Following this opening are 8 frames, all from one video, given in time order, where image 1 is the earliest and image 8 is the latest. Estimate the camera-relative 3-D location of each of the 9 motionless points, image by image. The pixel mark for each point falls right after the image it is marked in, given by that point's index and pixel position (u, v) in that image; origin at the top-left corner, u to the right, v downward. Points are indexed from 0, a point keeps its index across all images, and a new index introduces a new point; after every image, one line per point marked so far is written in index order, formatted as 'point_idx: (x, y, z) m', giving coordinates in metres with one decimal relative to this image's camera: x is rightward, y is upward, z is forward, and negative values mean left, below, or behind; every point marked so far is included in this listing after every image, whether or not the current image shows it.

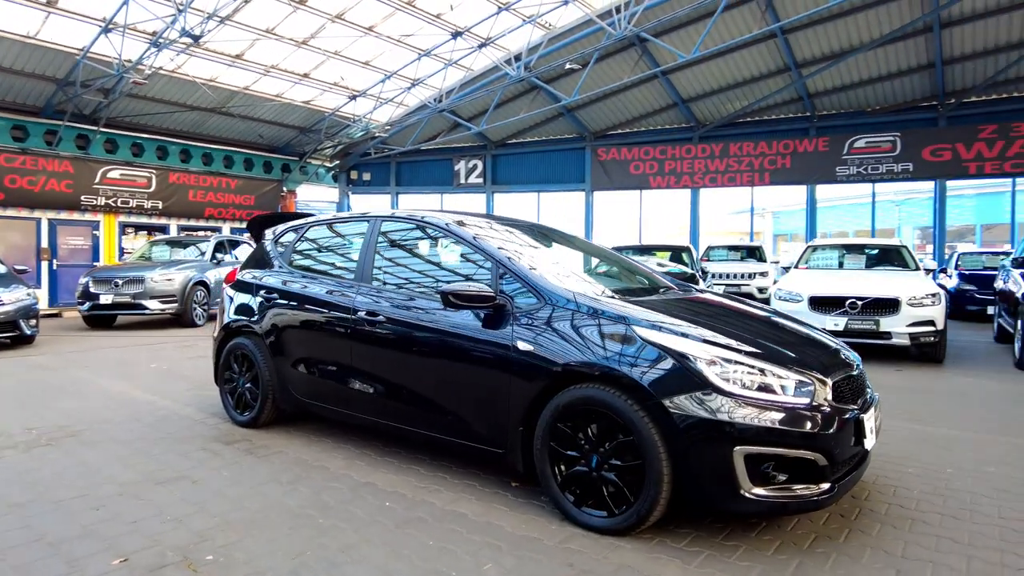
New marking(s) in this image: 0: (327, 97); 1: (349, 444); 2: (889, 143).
0: (-5.1, +5.2, +17.6) m
1: (-1.2, -1.2, +4.9) m
2: (+9.7, +3.7, +16.7) m
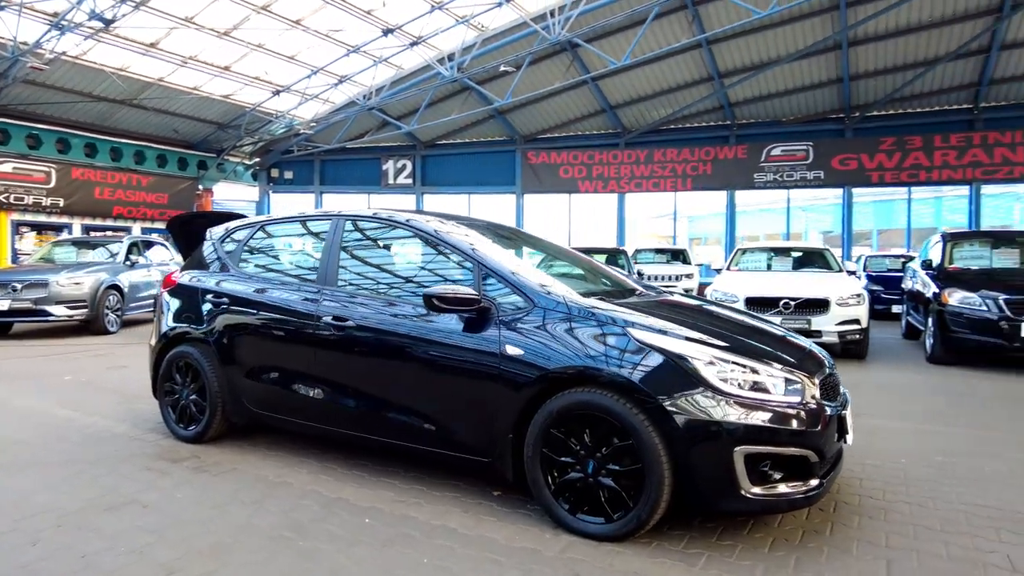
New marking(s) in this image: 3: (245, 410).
0: (-6.8, +5.1, +16.7) m
1: (-1.5, -1.2, +4.6) m
2: (+7.9, +3.7, +17.7) m
3: (-2.0, -0.9, +4.7) m
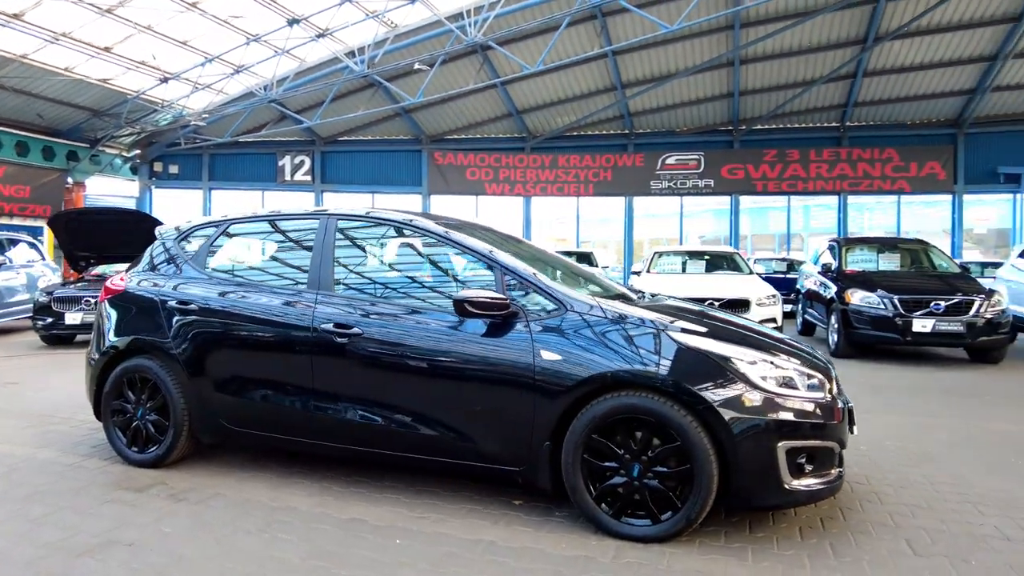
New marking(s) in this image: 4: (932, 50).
0: (-9.0, +5.0, +15.2) m
1: (-1.4, -1.2, +4.3) m
2: (+5.3, +3.7, +18.9) m
3: (-2.0, -0.9, +4.3) m
4: (+9.9, +5.6, +15.3) m
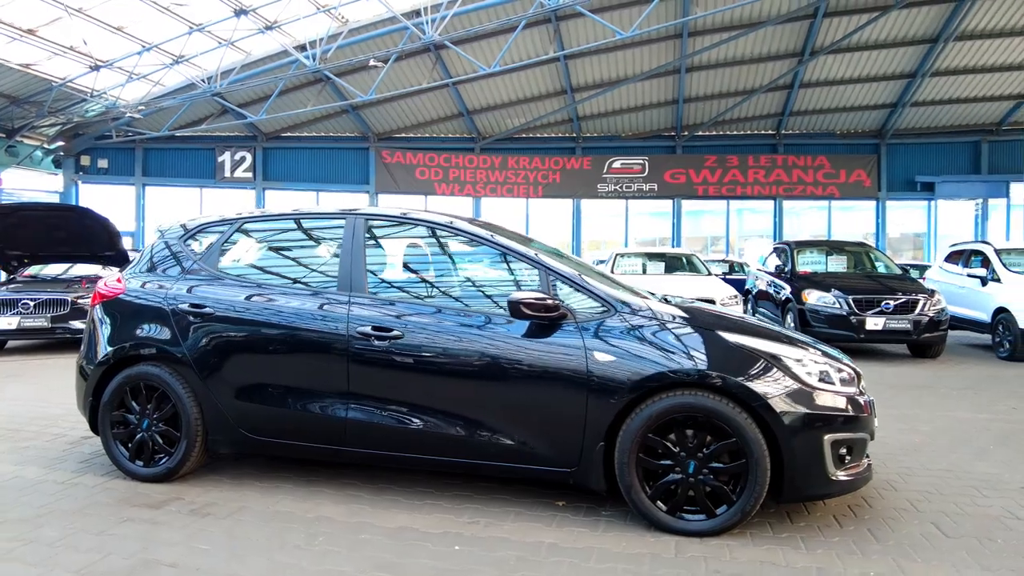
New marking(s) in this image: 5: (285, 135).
0: (-10.0, +4.9, +14.1) m
1: (-1.2, -1.3, +4.1) m
2: (+3.8, +3.7, +19.4) m
3: (-1.7, -1.0, +4.1) m
4: (+8.8, +5.6, +16.3) m
5: (-6.9, +4.6, +19.6) m
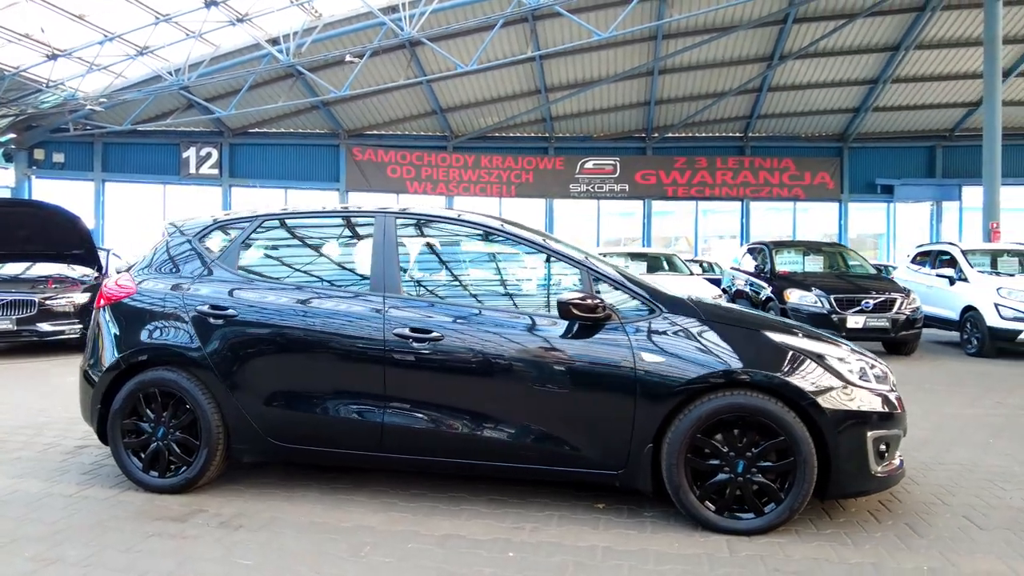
0: (-10.4, +4.9, +13.4) m
1: (-1.0, -1.3, +4.0) m
2: (+3.0, +3.7, +19.6) m
3: (-1.5, -1.0, +3.9) m
4: (+8.2, +5.7, +16.8) m
5: (-7.7, +4.6, +19.1) m
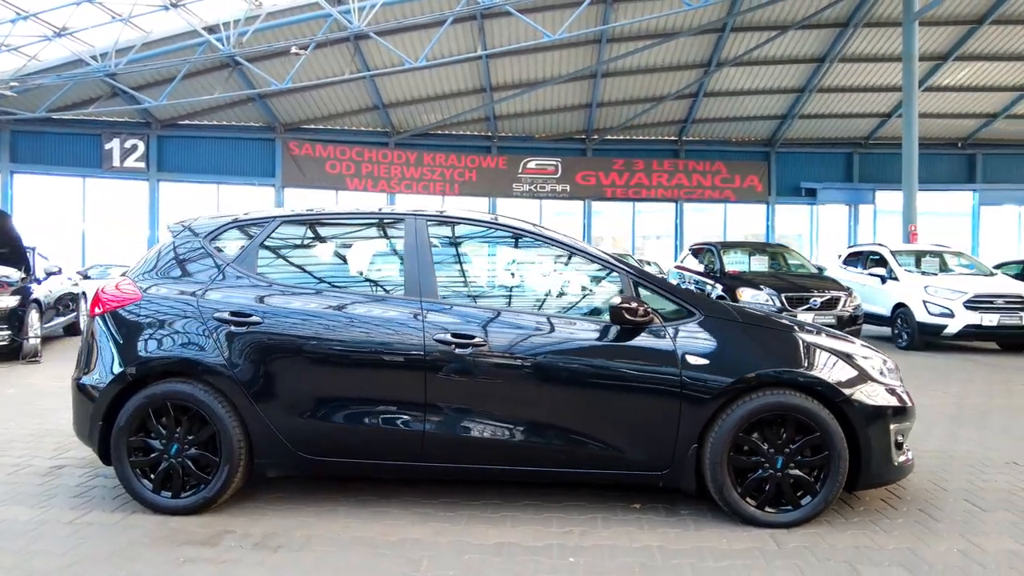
0: (-11.3, +4.9, +12.0) m
1: (-0.8, -1.3, +3.8) m
2: (+1.3, +3.7, +19.8) m
3: (-1.3, -1.0, +3.7) m
4: (+6.7, +5.7, +17.7) m
5: (-9.3, +4.6, +18.0) m
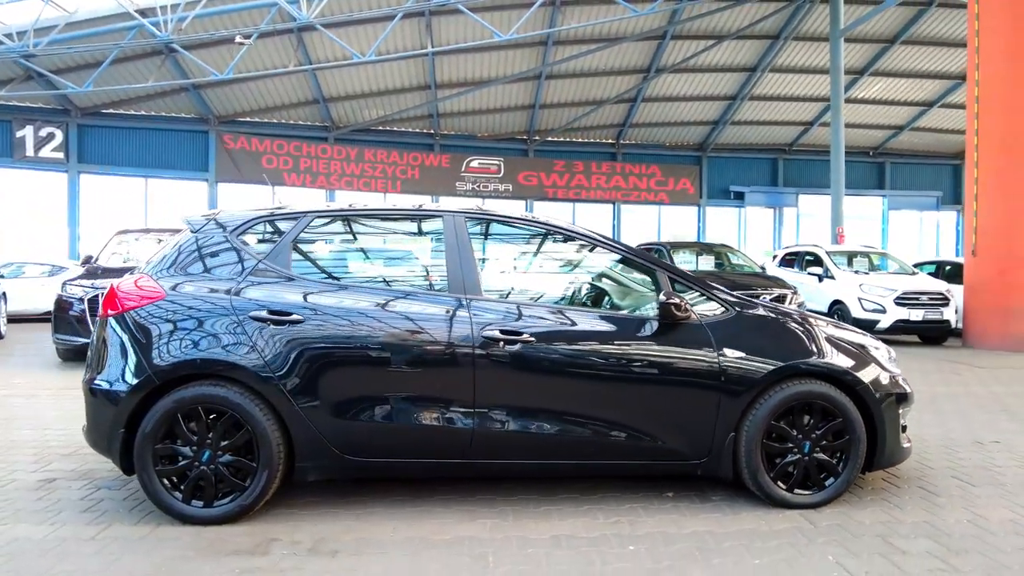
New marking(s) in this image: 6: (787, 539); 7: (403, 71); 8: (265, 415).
0: (-12.0, +4.9, +10.6) m
1: (-0.5, -1.3, +3.8) m
2: (-0.5, +3.8, +19.9) m
3: (-1.0, -1.0, +3.6) m
4: (+5.2, +5.8, +18.5) m
5: (-10.8, +4.6, +16.8) m
6: (+1.5, -1.3, +3.4) m
7: (-2.8, +5.7, +16.8) m
8: (-1.4, -0.7, +3.5) m
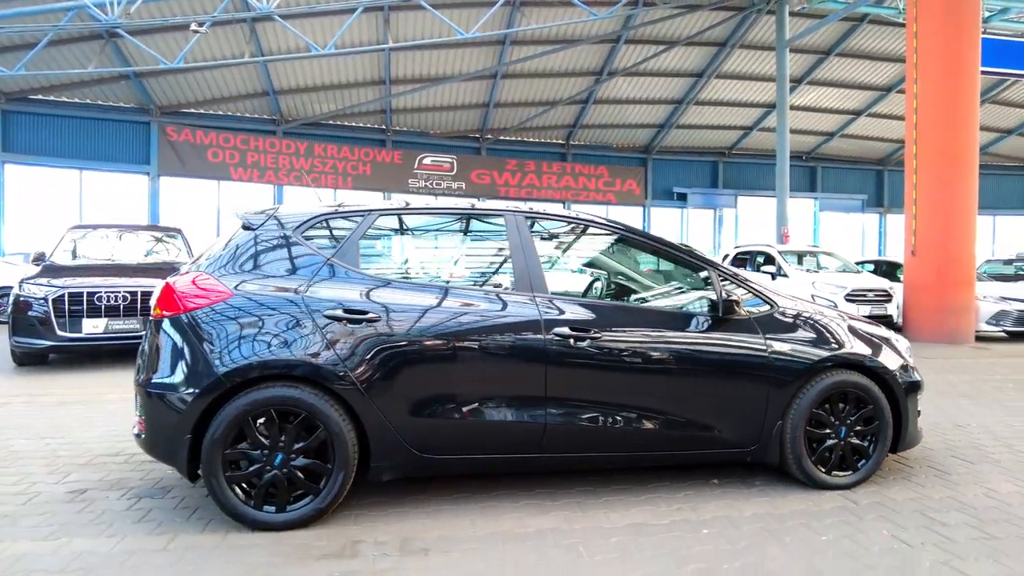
0: (-12.4, +4.9, +9.3) m
1: (-0.1, -1.3, +3.8) m
2: (-1.9, +3.8, +19.8) m
3: (-0.6, -1.0, +3.6) m
4: (+3.8, +5.8, +19.0) m
5: (-11.8, +4.6, +15.6) m
6: (+1.9, -1.3, +3.7) m
7: (-3.9, +5.7, +16.5) m
8: (-0.9, -0.7, +3.4) m
